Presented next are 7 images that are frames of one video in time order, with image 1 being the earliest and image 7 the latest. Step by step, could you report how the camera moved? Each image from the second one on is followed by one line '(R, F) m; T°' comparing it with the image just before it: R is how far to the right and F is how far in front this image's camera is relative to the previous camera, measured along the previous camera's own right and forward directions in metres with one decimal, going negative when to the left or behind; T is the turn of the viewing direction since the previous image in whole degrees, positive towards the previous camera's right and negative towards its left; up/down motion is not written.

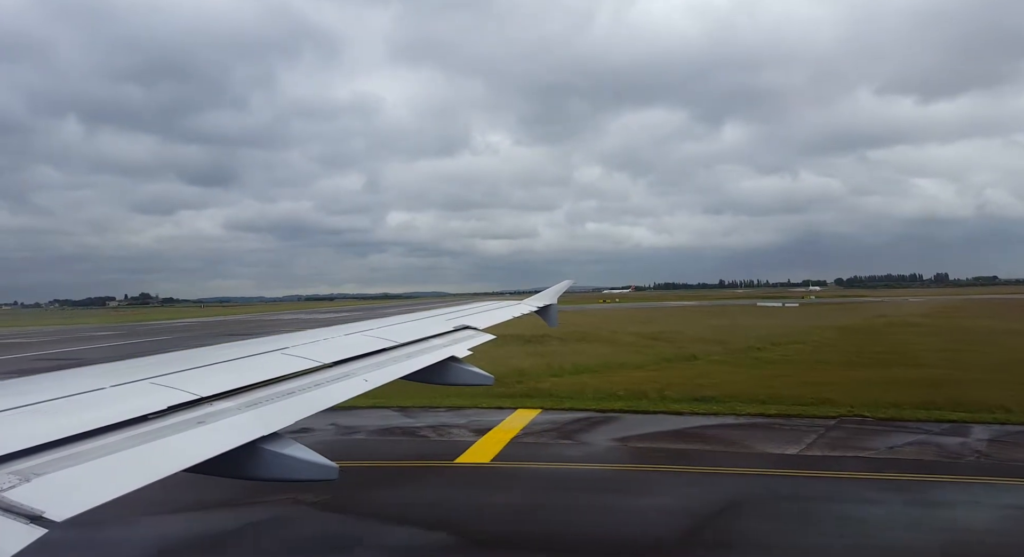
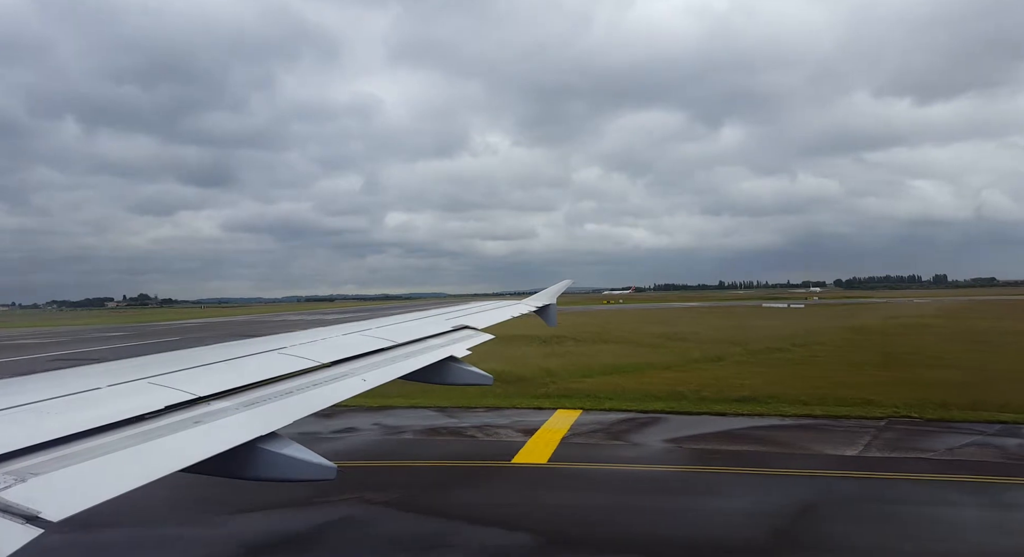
(-0.6, 0.0) m; -1°
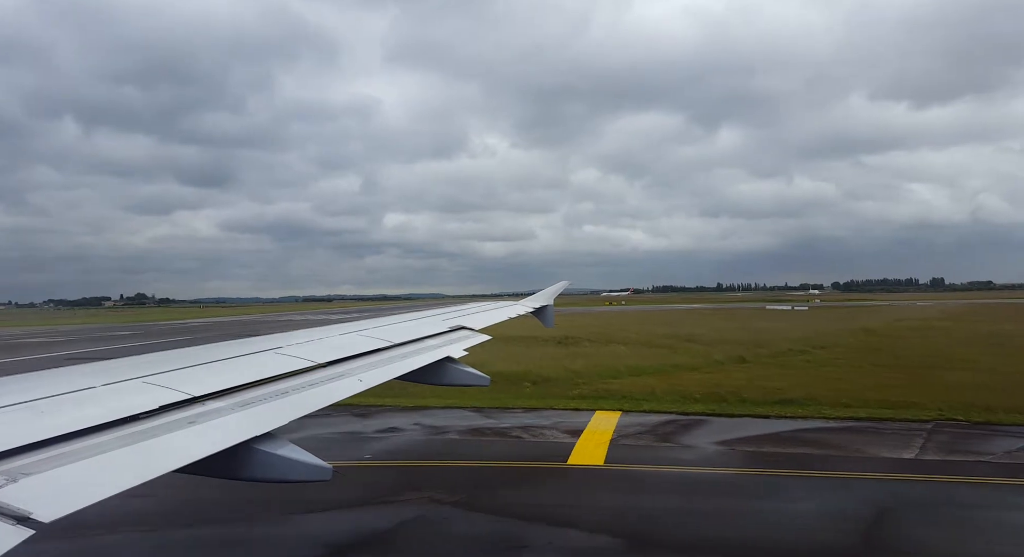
(-0.6, 0.0) m; -1°
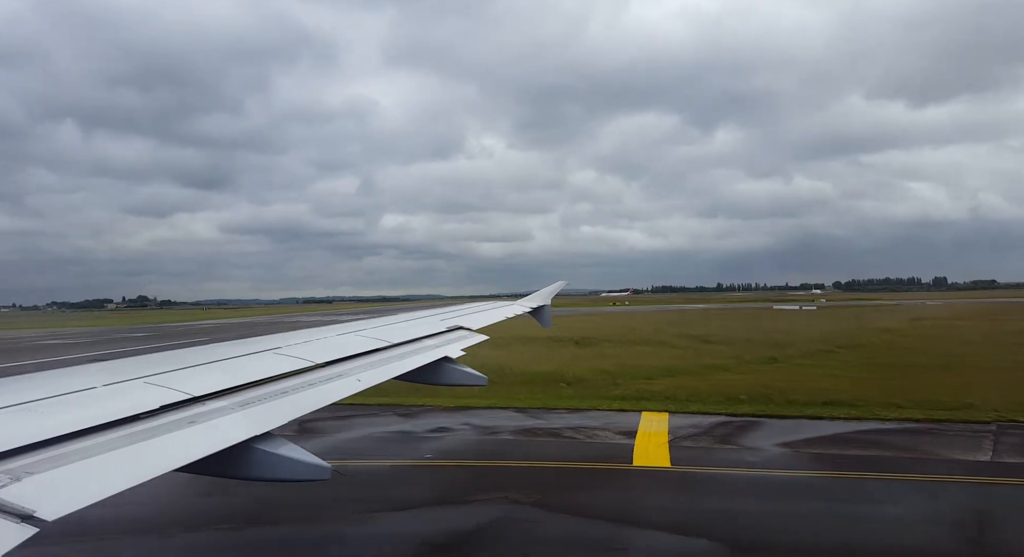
(-0.7, +0.1) m; -1°
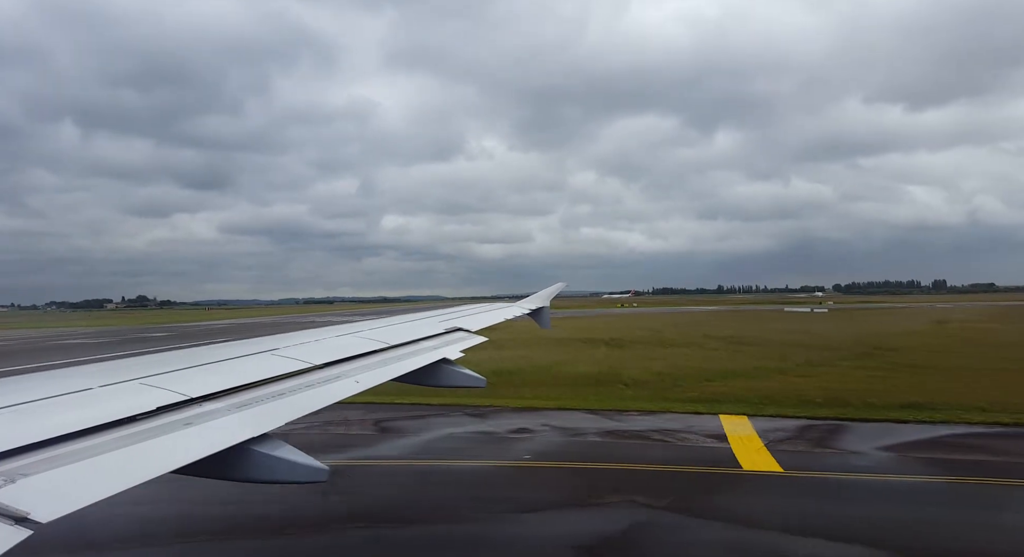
(-1.1, +0.1) m; -1°
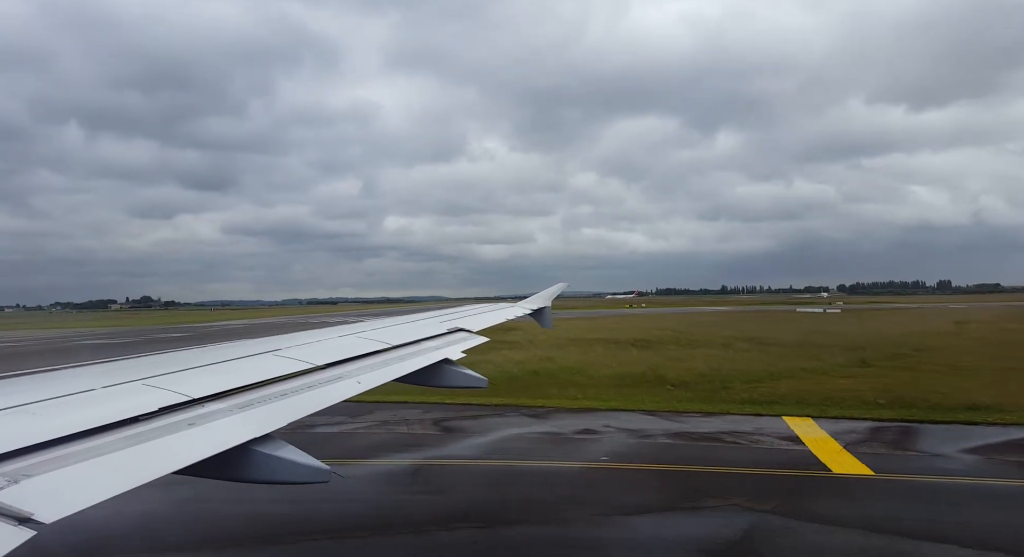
(-0.8, +0.1) m; -1°
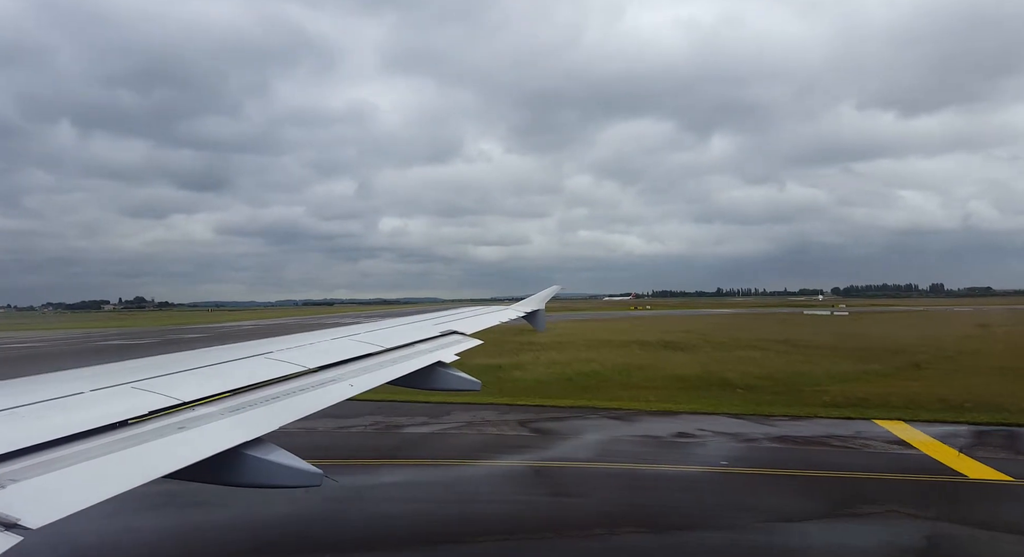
(-1.3, 0.0) m; -1°
